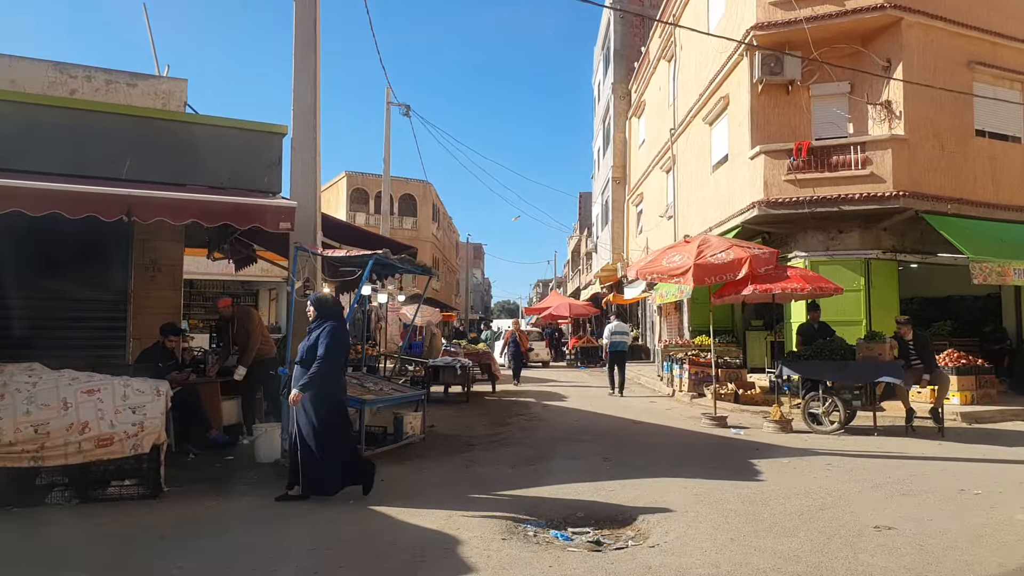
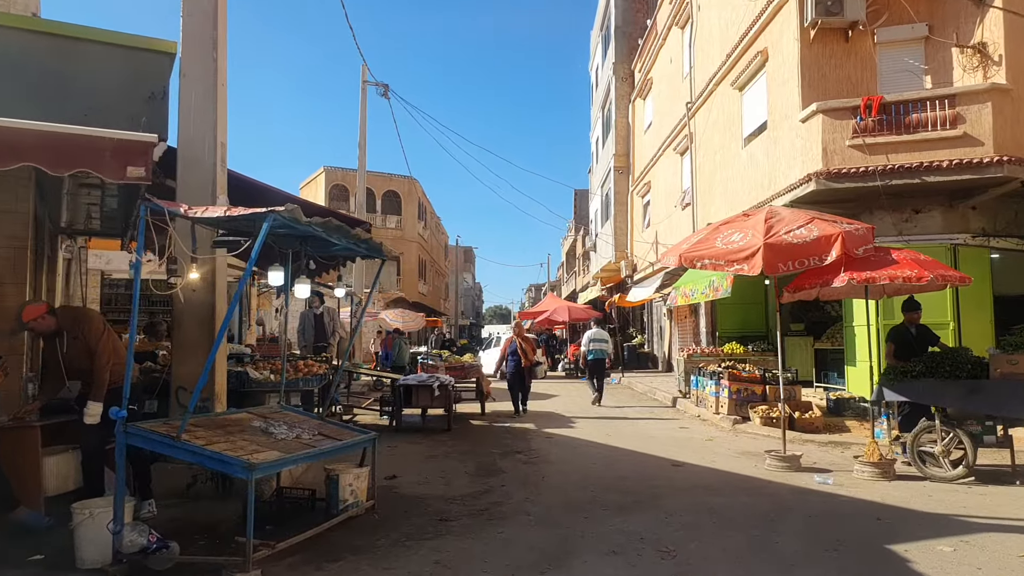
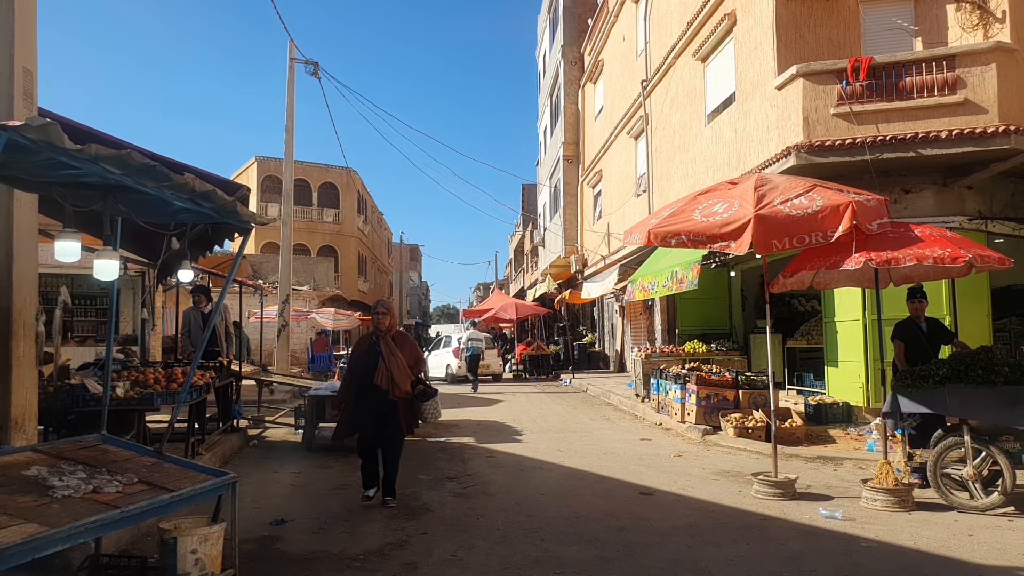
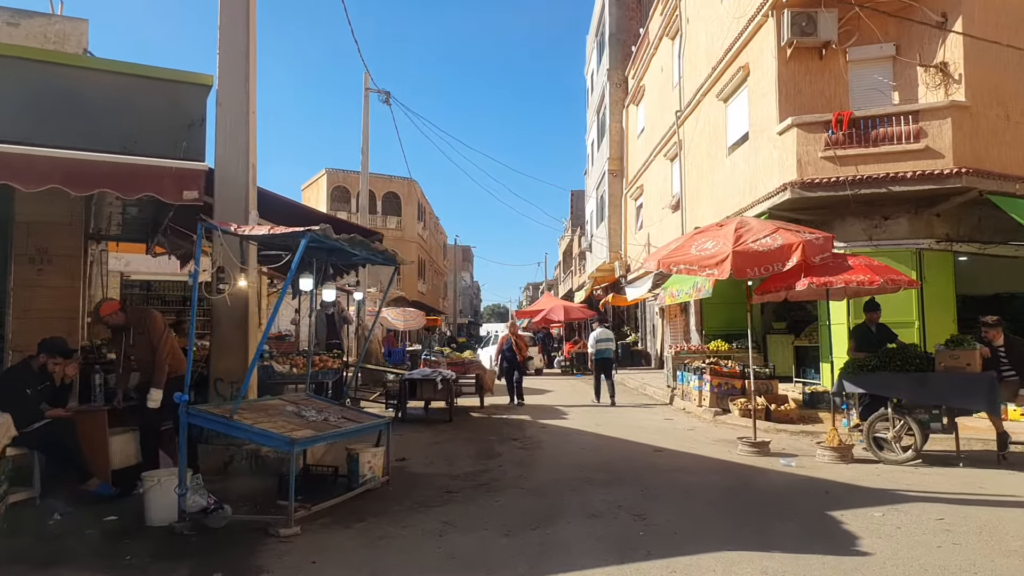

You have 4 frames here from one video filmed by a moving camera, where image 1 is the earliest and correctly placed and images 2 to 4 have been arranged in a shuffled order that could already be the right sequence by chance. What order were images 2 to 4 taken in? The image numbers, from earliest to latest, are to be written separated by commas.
4, 2, 3
